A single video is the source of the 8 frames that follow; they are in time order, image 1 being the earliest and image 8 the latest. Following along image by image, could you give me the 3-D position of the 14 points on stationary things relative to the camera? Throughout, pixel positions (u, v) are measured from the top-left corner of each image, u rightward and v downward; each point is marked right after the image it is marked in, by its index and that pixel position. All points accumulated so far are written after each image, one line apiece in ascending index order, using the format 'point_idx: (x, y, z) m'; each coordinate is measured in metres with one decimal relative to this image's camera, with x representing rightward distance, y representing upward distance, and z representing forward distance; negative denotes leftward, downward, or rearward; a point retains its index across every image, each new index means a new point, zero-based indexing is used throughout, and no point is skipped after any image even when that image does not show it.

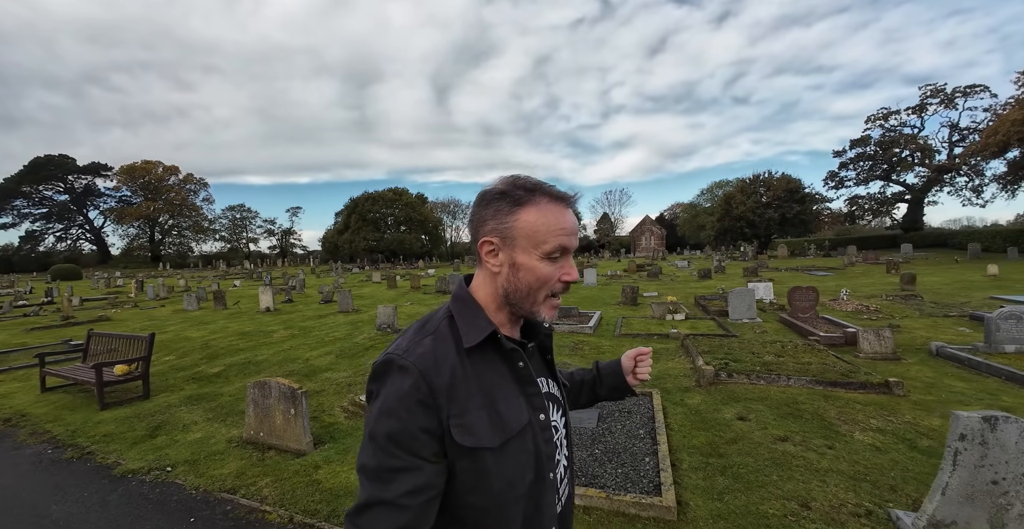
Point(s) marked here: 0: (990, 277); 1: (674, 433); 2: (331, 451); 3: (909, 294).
0: (+21.4, -0.5, +19.8) m
1: (+1.7, -1.7, +4.4) m
2: (-2.0, -2.0, +4.8) m
3: (+13.6, -1.0, +15.3) m
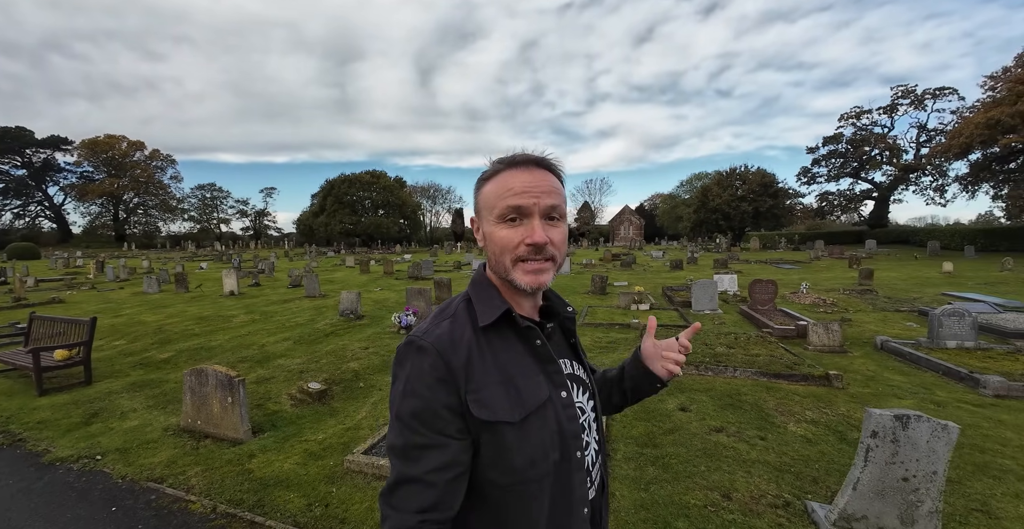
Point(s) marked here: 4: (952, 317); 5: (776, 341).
0: (+20.2, -0.4, +20.7) m
1: (+1.1, -1.7, +4.5) m
2: (-2.6, -1.8, +4.7) m
3: (+12.5, -0.9, +15.9) m
4: (+8.3, -1.0, +8.4) m
5: (+5.1, -1.5, +8.6) m
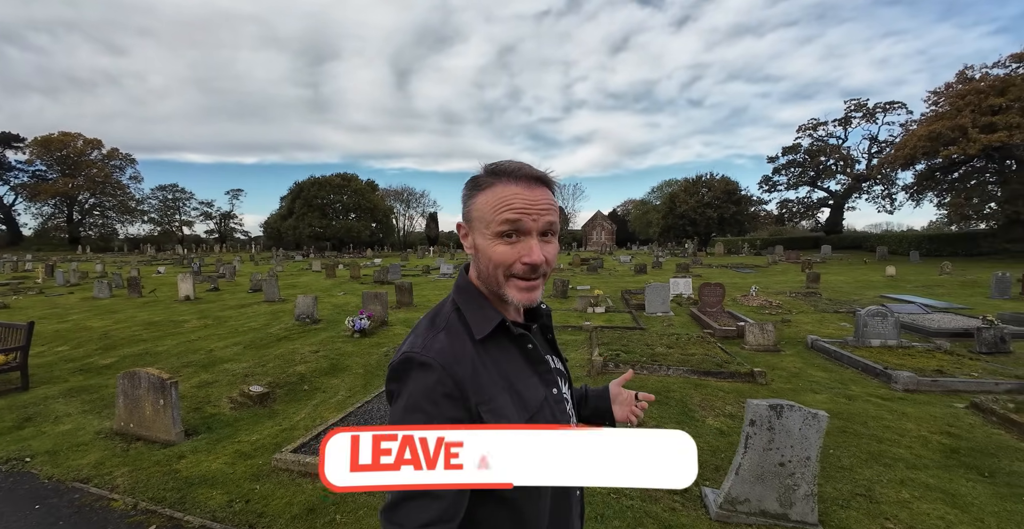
0: (+18.6, -0.6, +21.9) m
1: (+0.4, -1.7, +4.7) m
2: (-3.3, -1.8, +4.7) m
3: (+11.2, -1.0, +16.7) m
4: (+7.4, -1.0, +9.0) m
5: (+4.2, -1.6, +9.1) m
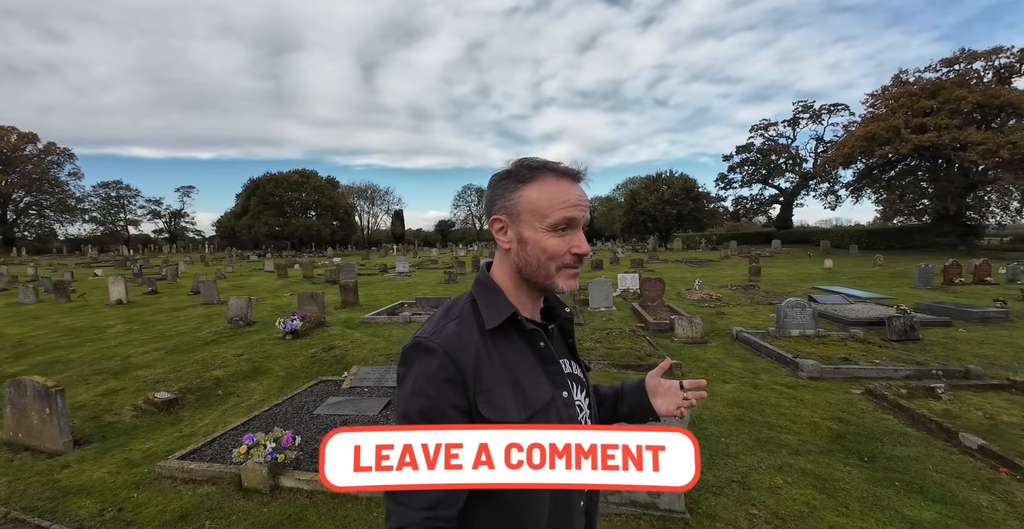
0: (+16.4, -0.3, +23.1) m
1: (-0.6, -1.7, +4.8) m
2: (-4.3, -1.9, +4.6) m
3: (+9.3, -0.8, +17.4) m
4: (+6.1, -0.9, +9.5) m
5: (+2.9, -1.5, +9.4) m
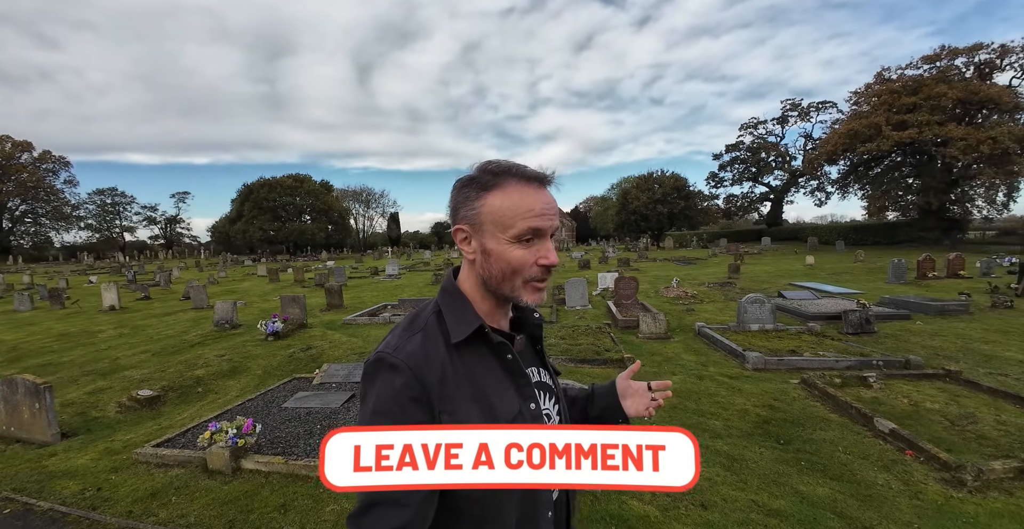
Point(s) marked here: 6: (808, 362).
0: (+15.7, -0.1, +23.6) m
1: (-1.2, -1.7, +5.3) m
2: (-4.9, -2.0, +5.0) m
3: (+8.7, -0.7, +17.9) m
4: (+5.5, -0.9, +10.0) m
5: (+2.3, -1.5, +9.9) m
6: (+4.9, -1.6, +7.4) m
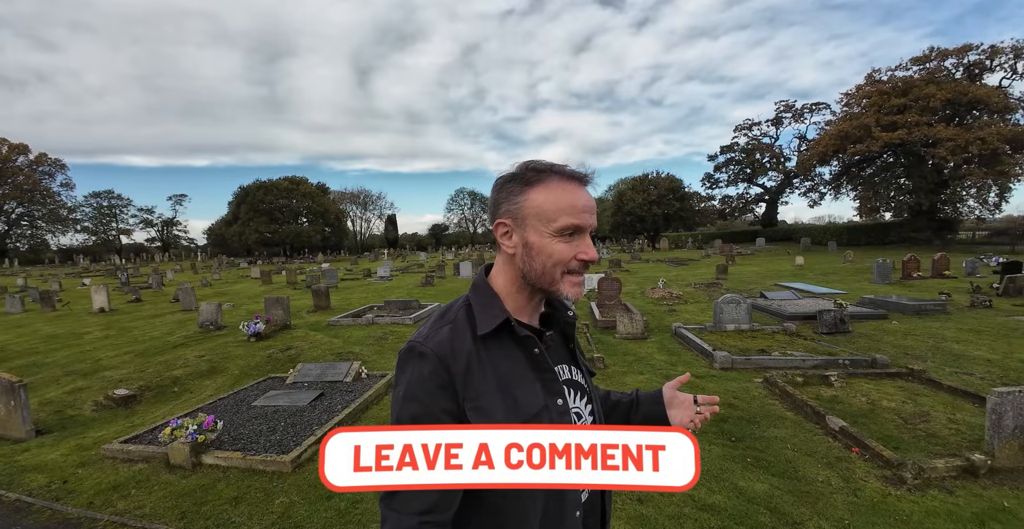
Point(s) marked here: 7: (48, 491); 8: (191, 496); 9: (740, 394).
0: (+15.3, -0.1, +23.8) m
1: (-1.7, -1.8, +5.4) m
2: (-5.4, -2.0, +5.2) m
3: (+8.2, -0.8, +18.1) m
4: (+5.0, -0.9, +10.2) m
5: (+1.8, -1.5, +10.0) m
6: (+4.5, -1.7, +7.6) m
7: (-4.1, -2.0, +3.9) m
8: (-2.7, -1.9, +3.7) m
9: (+3.3, -1.8, +6.4) m
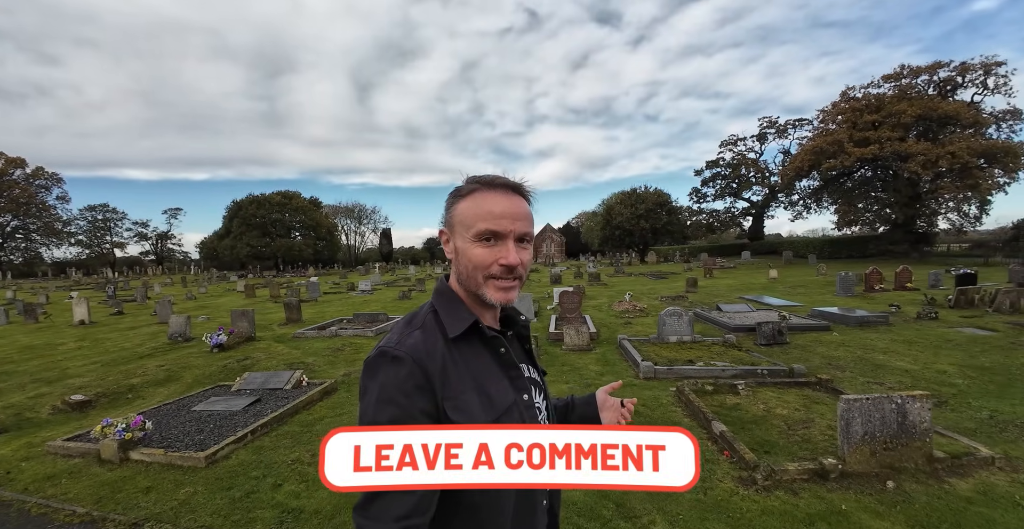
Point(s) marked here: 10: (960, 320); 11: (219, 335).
0: (+14.1, -0.9, +24.4) m
1: (-2.8, -2.0, +5.9) m
2: (-6.5, -2.2, +5.6) m
3: (+7.1, -1.3, +18.6) m
4: (+3.9, -1.3, +10.7) m
5: (+0.7, -1.9, +10.5) m
6: (+3.4, -1.9, +8.1) m
7: (-5.2, -2.2, +4.4) m
8: (-3.8, -2.1, +4.2) m
9: (+2.2, -2.1, +6.9) m
10: (+13.8, -1.7, +13.6) m
11: (-6.4, -1.6, +9.7) m
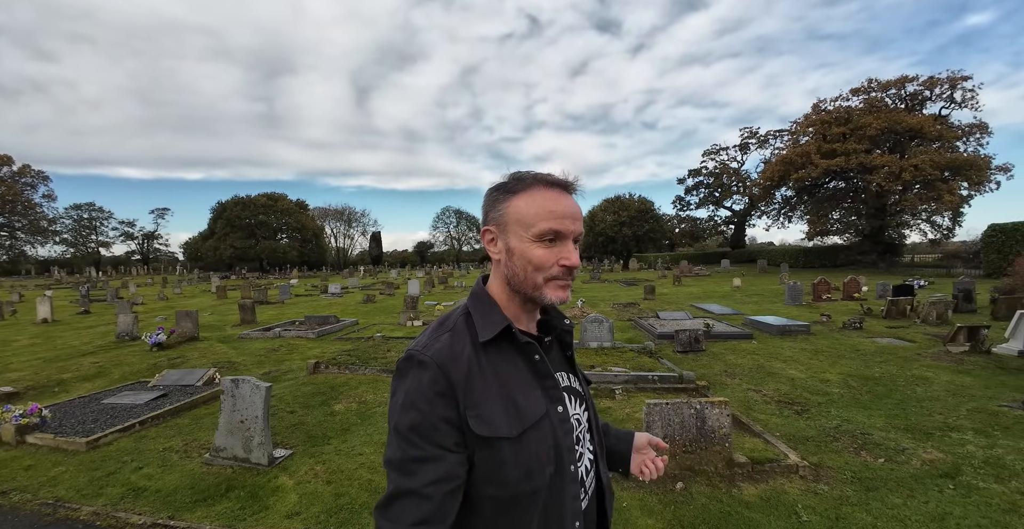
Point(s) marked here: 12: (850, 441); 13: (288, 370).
0: (+12.3, -1.4, +25.0) m
1: (-4.6, -2.1, +6.5) m
2: (-8.2, -2.3, +6.2) m
3: (+5.3, -1.7, +19.2) m
4: (+2.1, -1.5, +11.3) m
5: (-1.1, -2.1, +11.1) m
6: (+1.6, -2.1, +8.7) m
7: (-7.0, -2.2, +5.0) m
8: (-5.5, -2.2, +4.8) m
9: (+0.4, -2.3, +7.5) m
10: (+12.0, -2.1, +14.3) m
11: (-8.2, -1.6, +10.3) m
12: (+4.9, -2.5, +6.5) m
13: (-4.5, -2.1, +9.0) m
